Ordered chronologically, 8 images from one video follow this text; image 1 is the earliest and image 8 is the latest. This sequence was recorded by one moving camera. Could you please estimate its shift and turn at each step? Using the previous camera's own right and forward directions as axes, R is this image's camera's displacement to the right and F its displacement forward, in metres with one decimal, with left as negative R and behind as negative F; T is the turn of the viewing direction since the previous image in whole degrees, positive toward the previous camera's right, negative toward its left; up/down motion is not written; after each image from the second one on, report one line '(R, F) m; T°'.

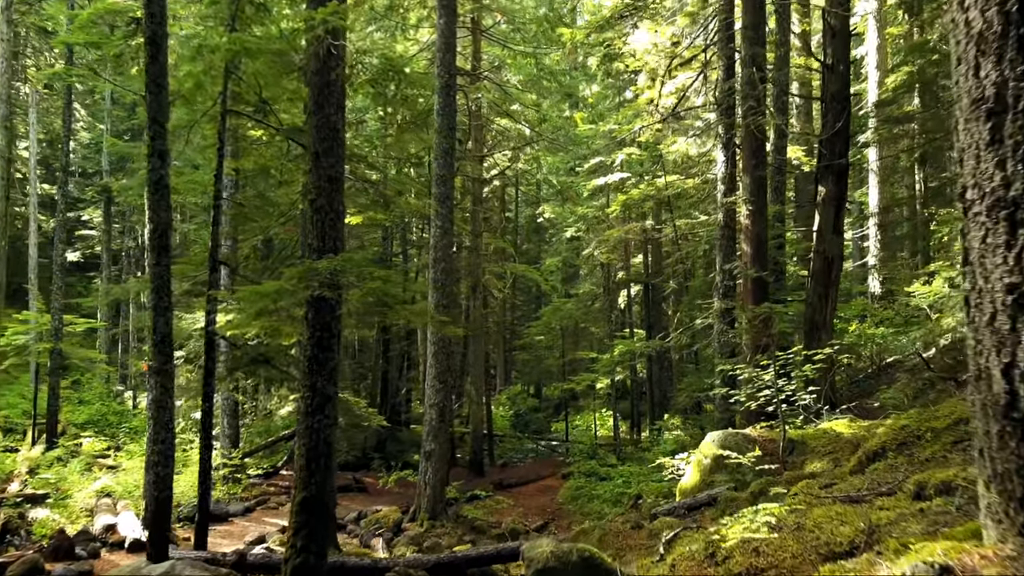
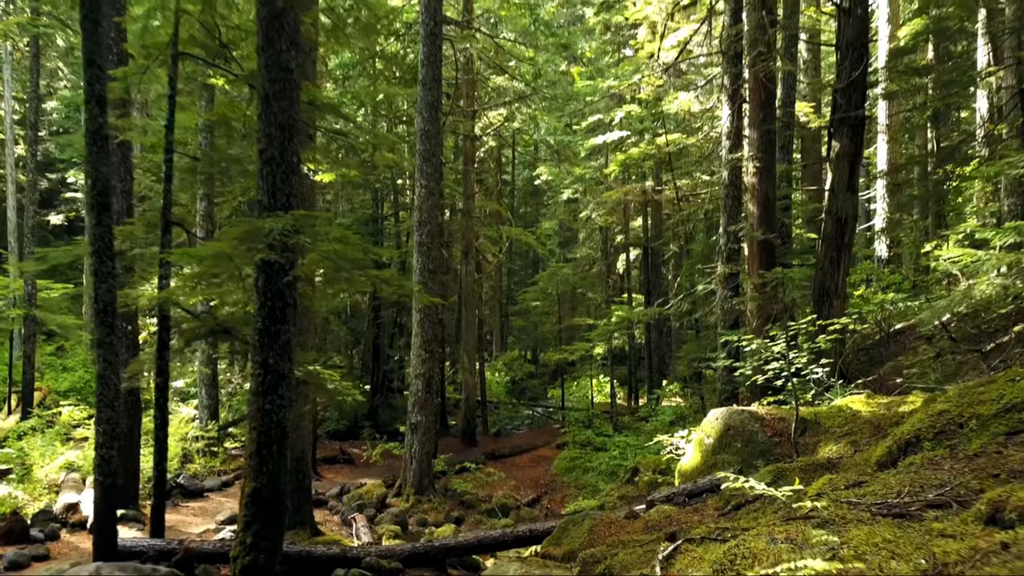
(+0.1, +0.7) m; 0°
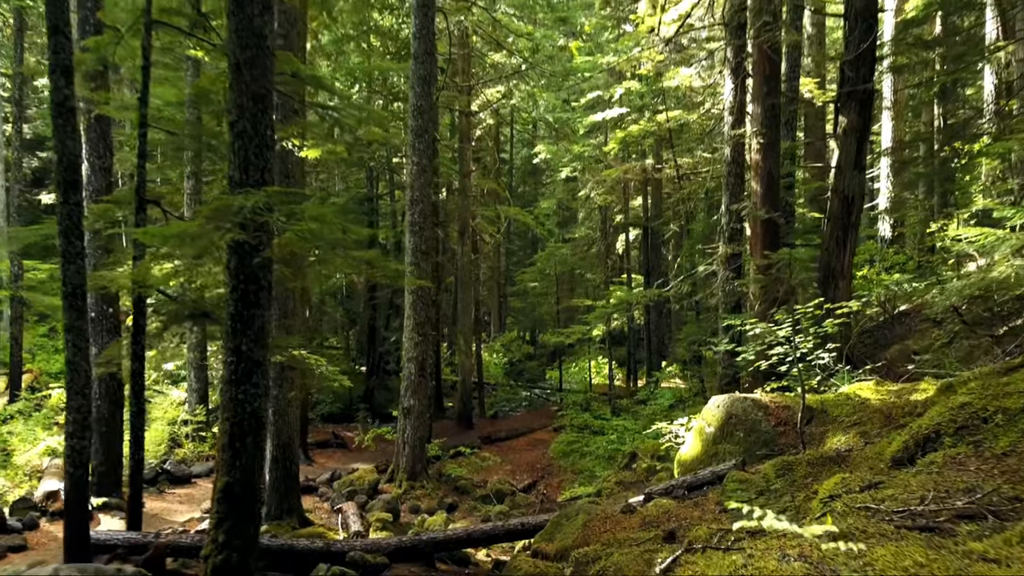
(+0.1, +0.3) m; 0°
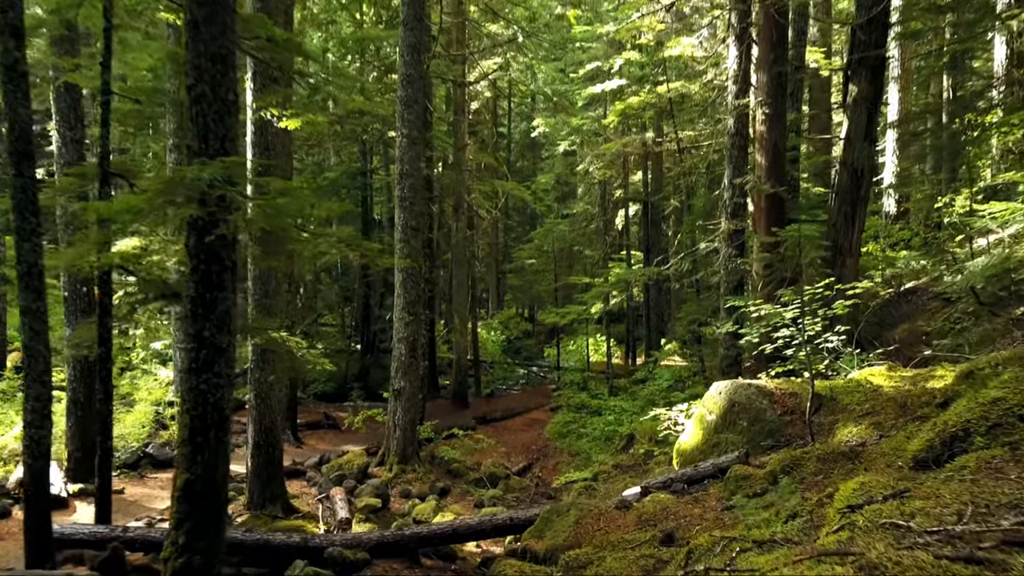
(+0.1, +0.4) m; 0°
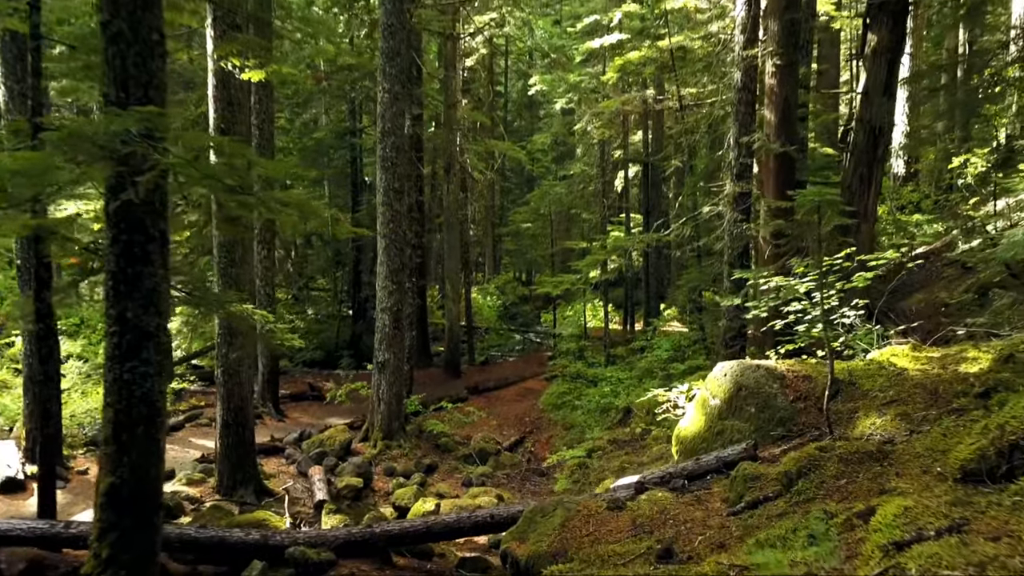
(+0.1, +0.6) m; 0°
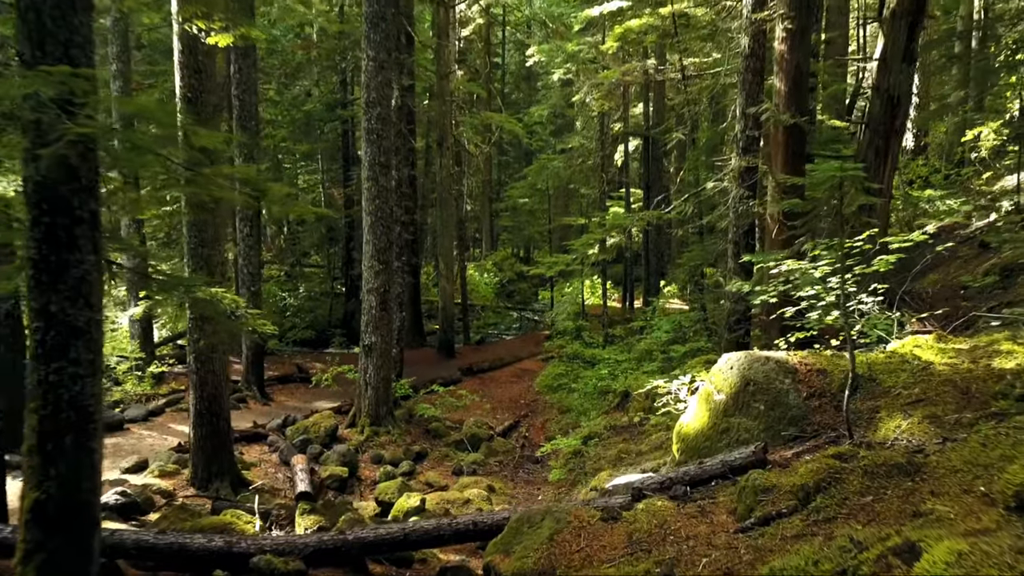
(+0.1, +0.5) m; 0°
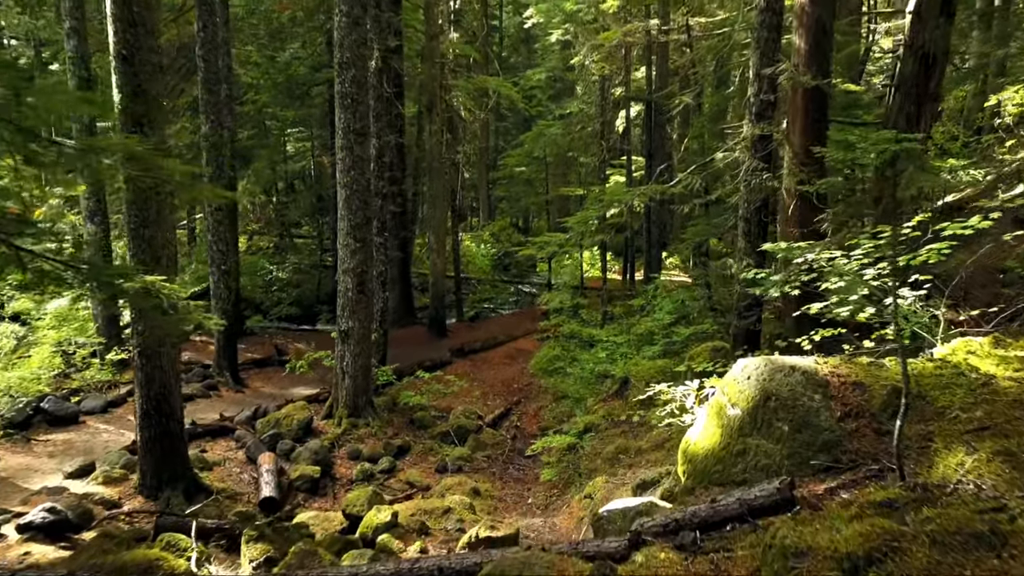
(+0.1, +0.8) m; 0°
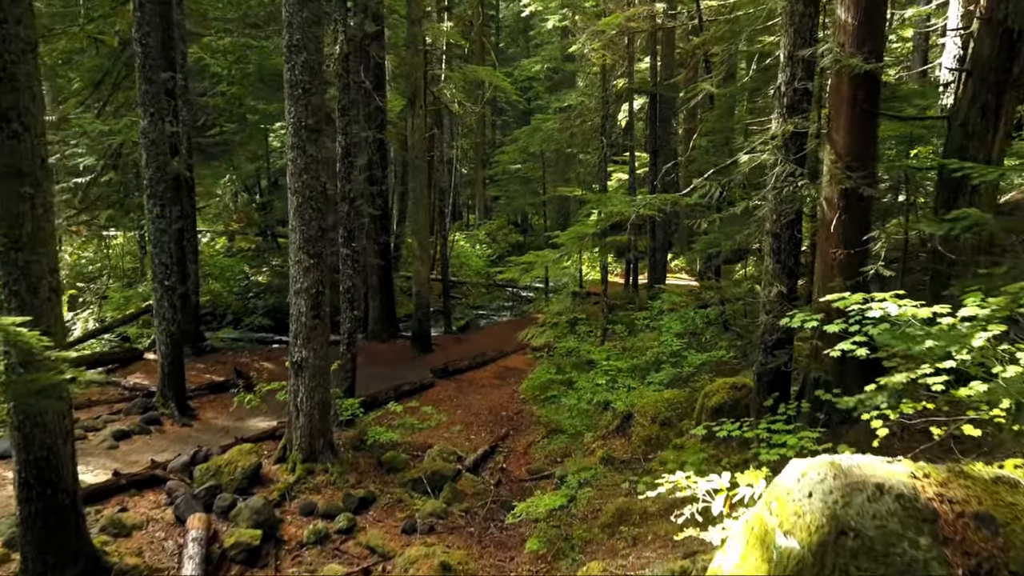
(+0.2, +1.4) m; 0°
